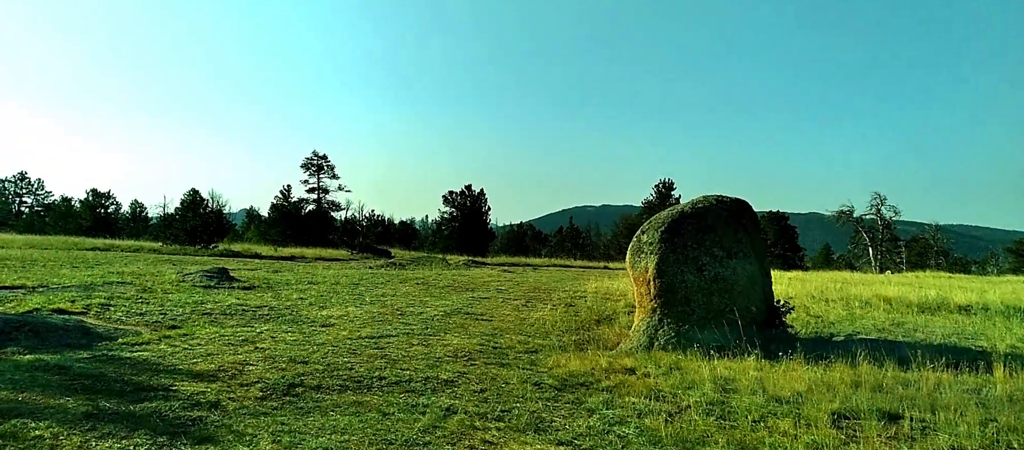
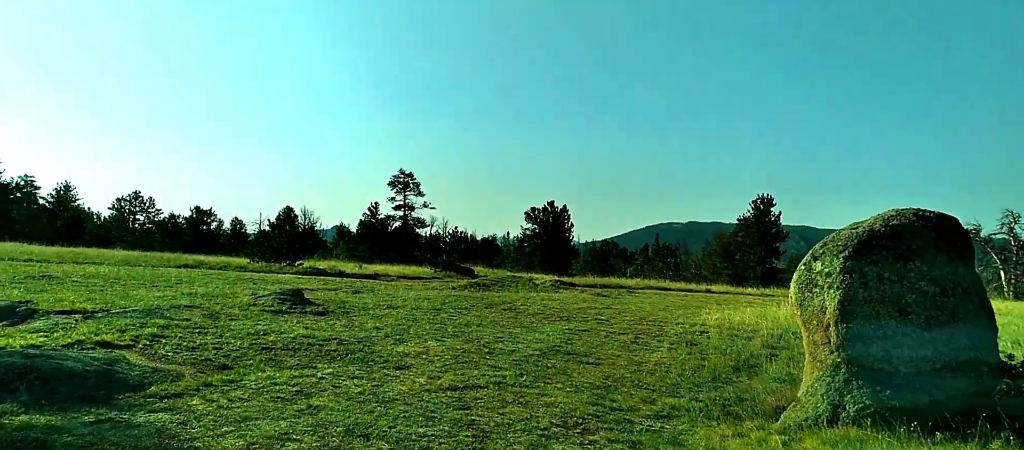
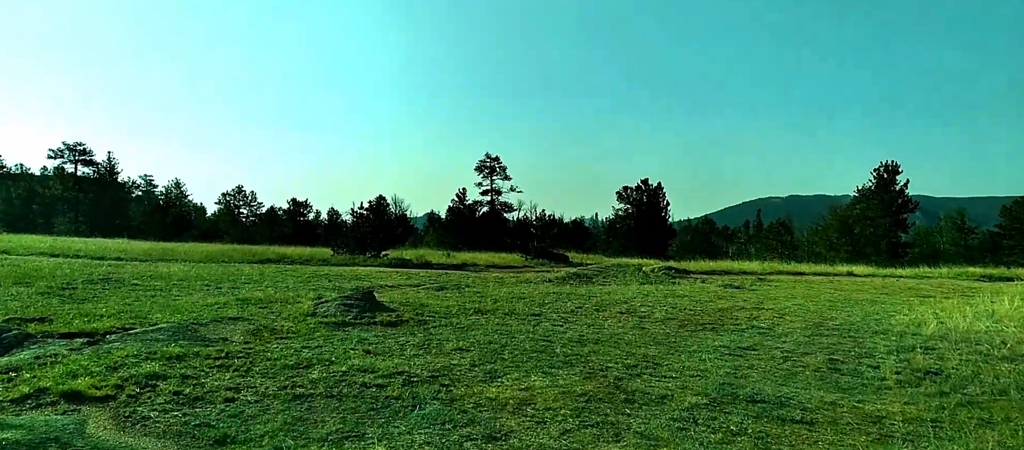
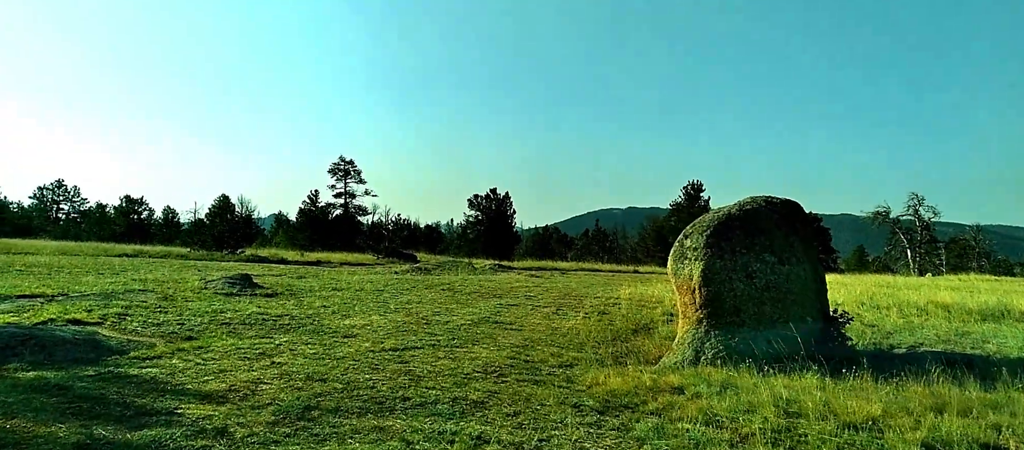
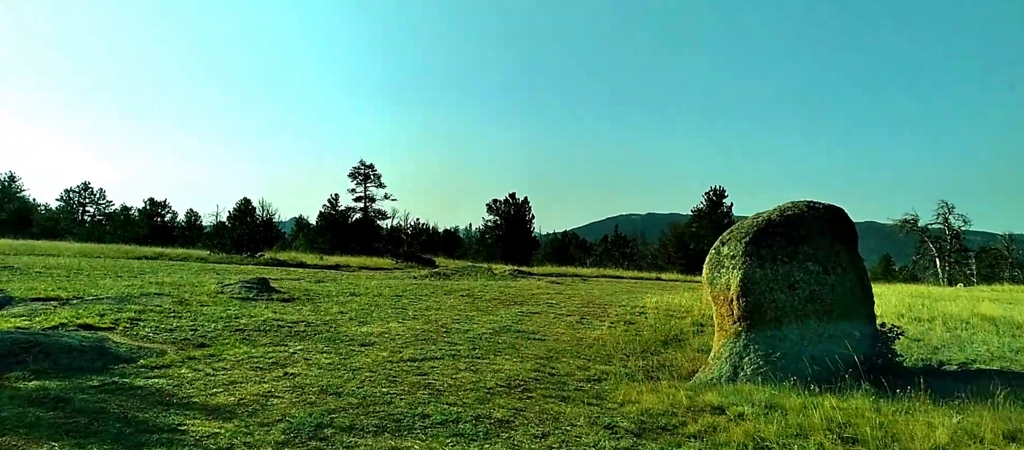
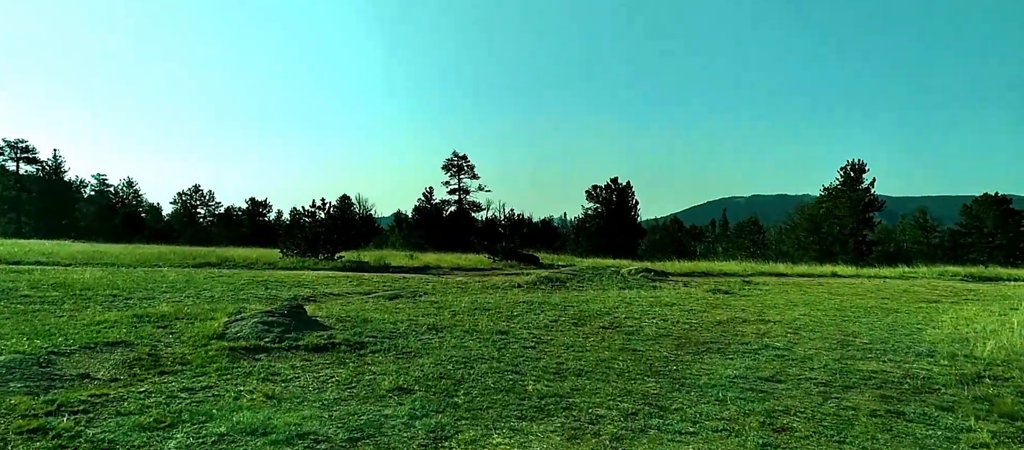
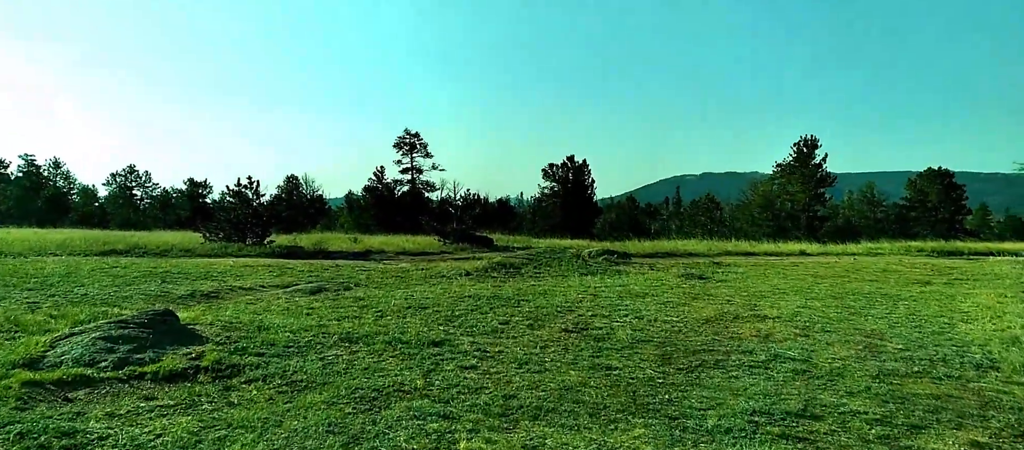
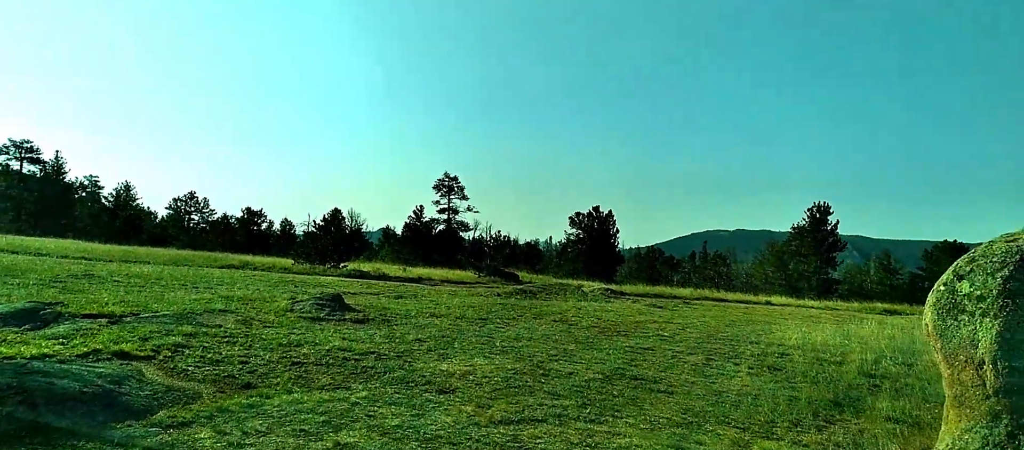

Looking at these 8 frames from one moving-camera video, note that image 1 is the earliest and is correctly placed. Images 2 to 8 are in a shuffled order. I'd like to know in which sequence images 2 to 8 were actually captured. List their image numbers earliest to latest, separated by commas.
4, 5, 2, 8, 3, 6, 7
